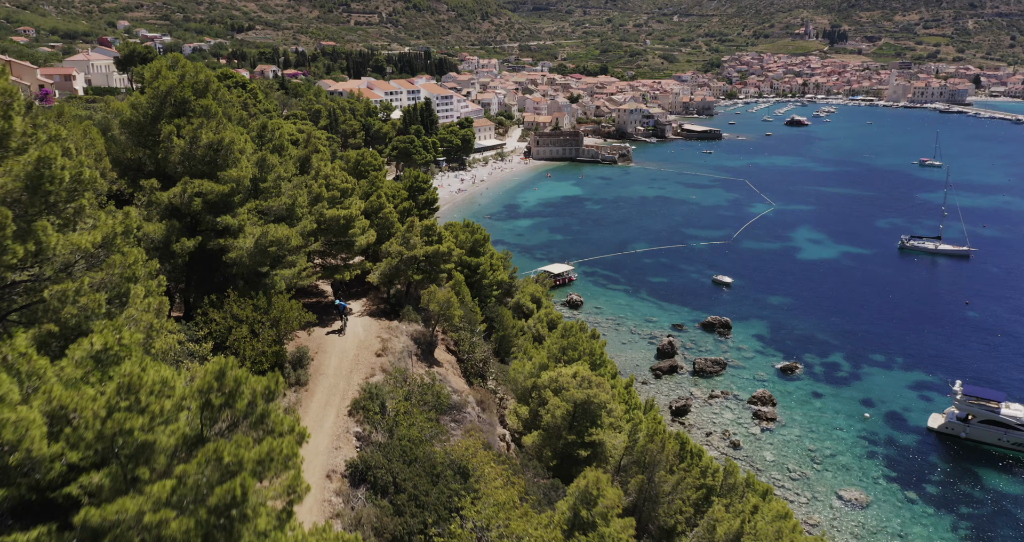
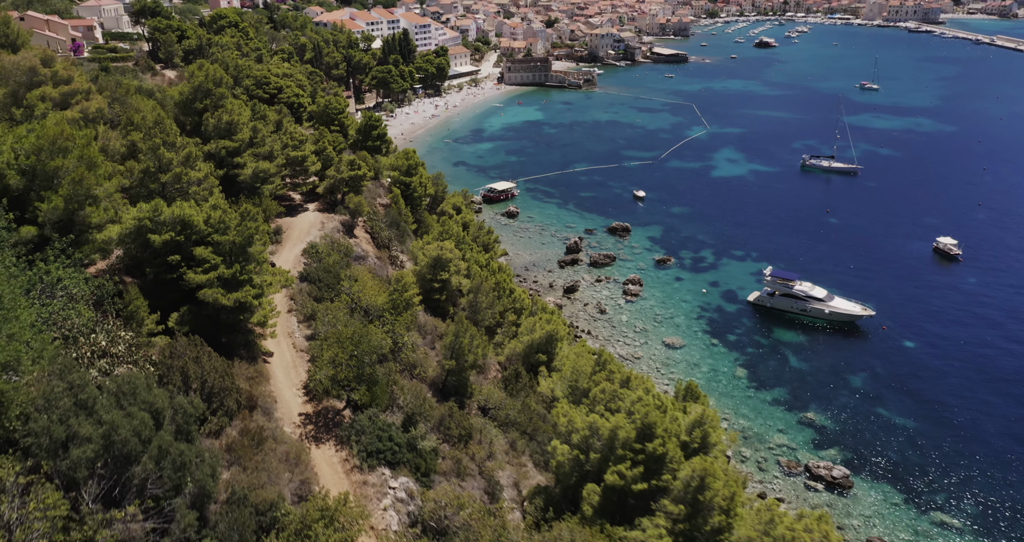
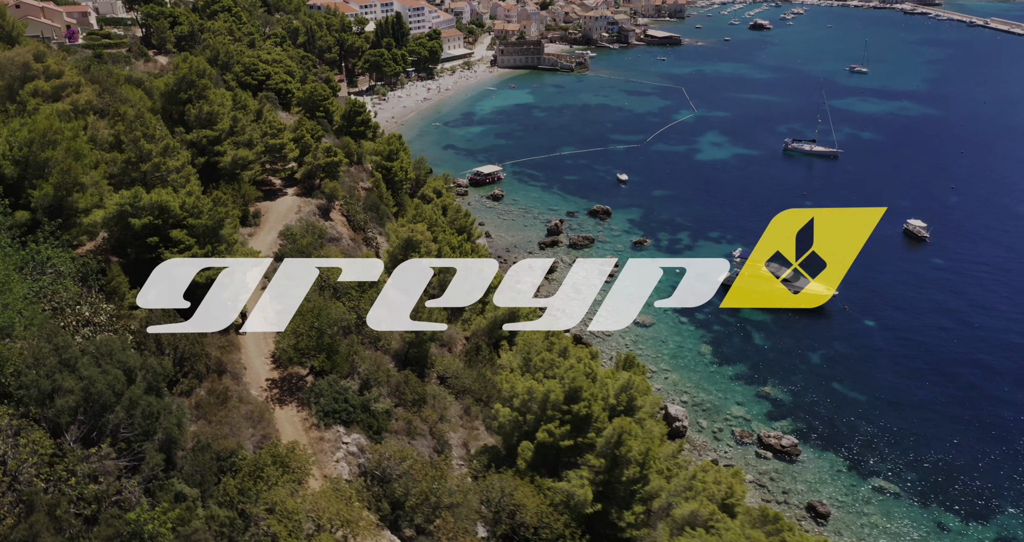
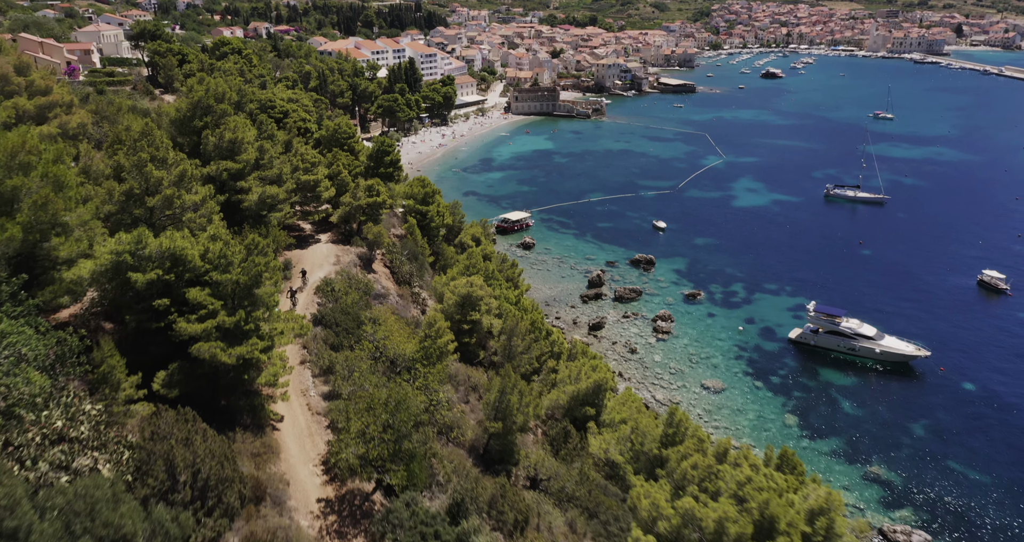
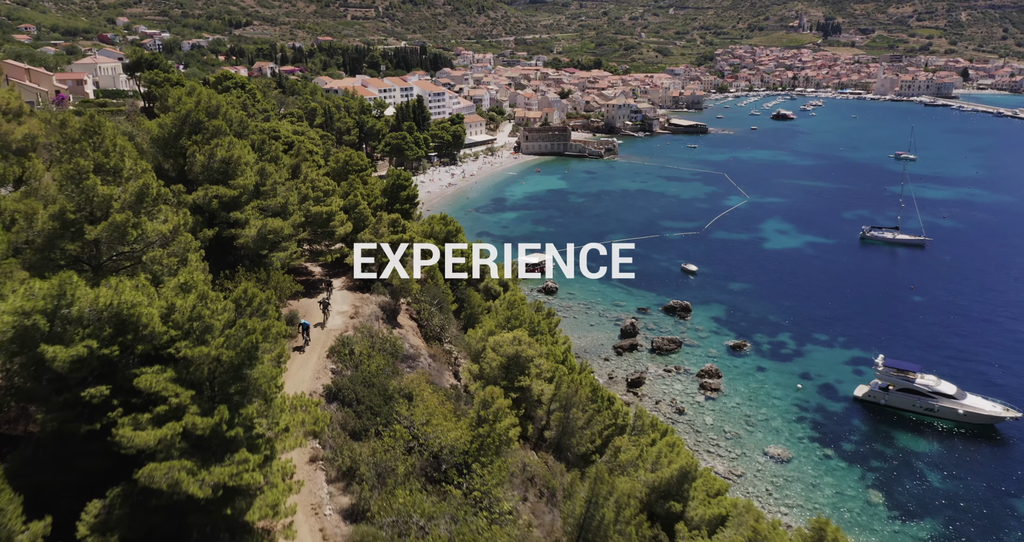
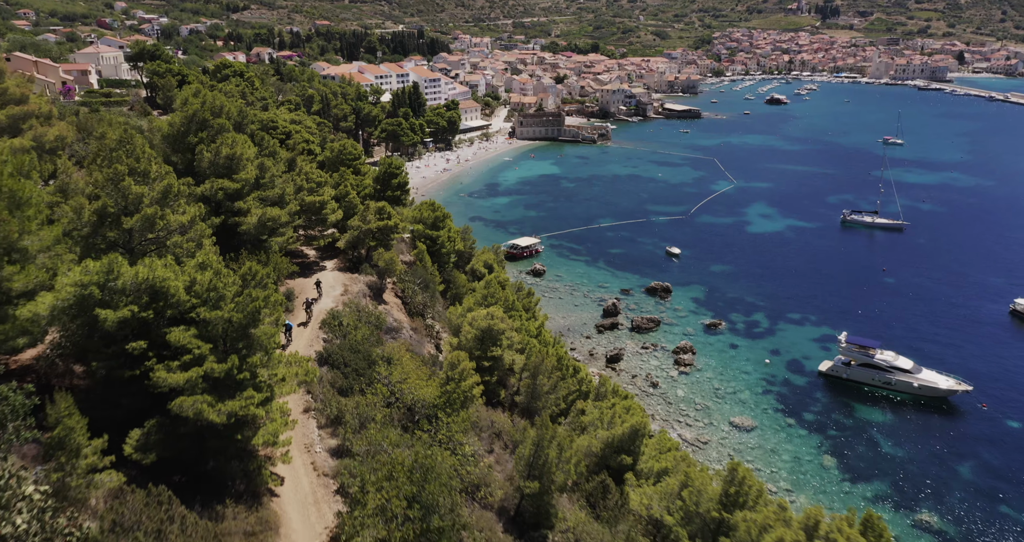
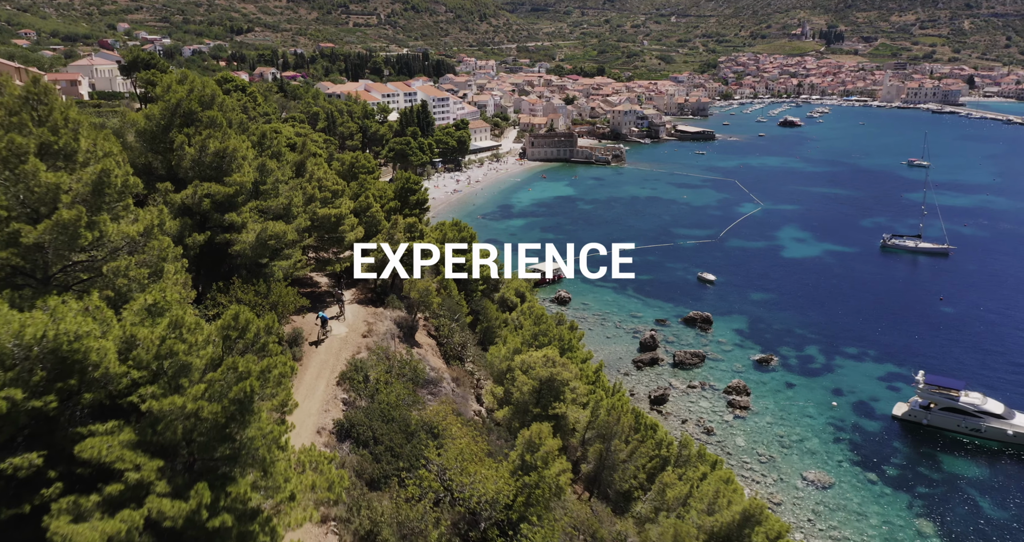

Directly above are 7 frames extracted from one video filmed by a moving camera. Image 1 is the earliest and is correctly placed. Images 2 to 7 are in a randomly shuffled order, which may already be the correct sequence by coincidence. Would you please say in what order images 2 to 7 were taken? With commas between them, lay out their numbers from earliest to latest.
7, 5, 6, 4, 2, 3
